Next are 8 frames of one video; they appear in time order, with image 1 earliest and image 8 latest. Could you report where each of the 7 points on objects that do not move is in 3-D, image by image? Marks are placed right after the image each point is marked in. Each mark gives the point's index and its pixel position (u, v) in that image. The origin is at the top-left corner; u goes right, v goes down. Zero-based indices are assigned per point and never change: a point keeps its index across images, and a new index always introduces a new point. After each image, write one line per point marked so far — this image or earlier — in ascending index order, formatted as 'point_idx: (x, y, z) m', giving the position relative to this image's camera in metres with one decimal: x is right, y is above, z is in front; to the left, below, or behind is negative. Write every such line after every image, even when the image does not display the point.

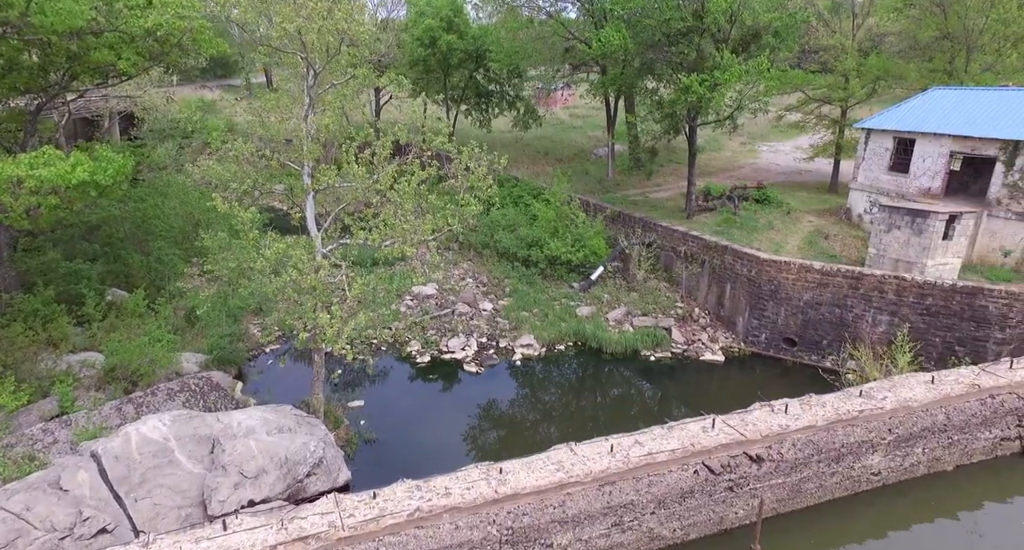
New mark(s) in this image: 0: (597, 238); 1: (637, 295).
0: (+2.3, +1.0, +18.7) m
1: (+3.2, -0.5, +17.5) m
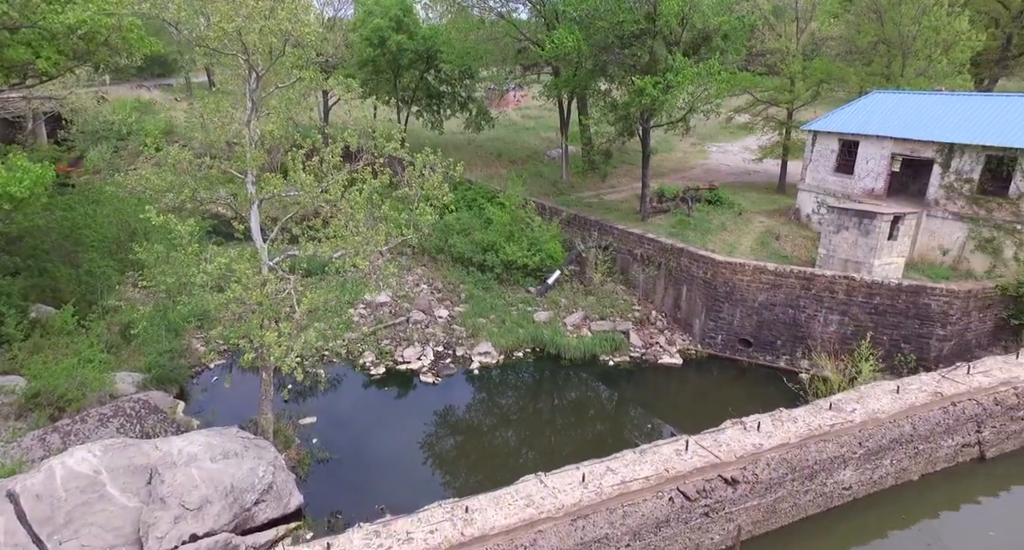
0: (+1.1, +0.9, +18.6) m
1: (+2.1, -0.6, +17.4) m
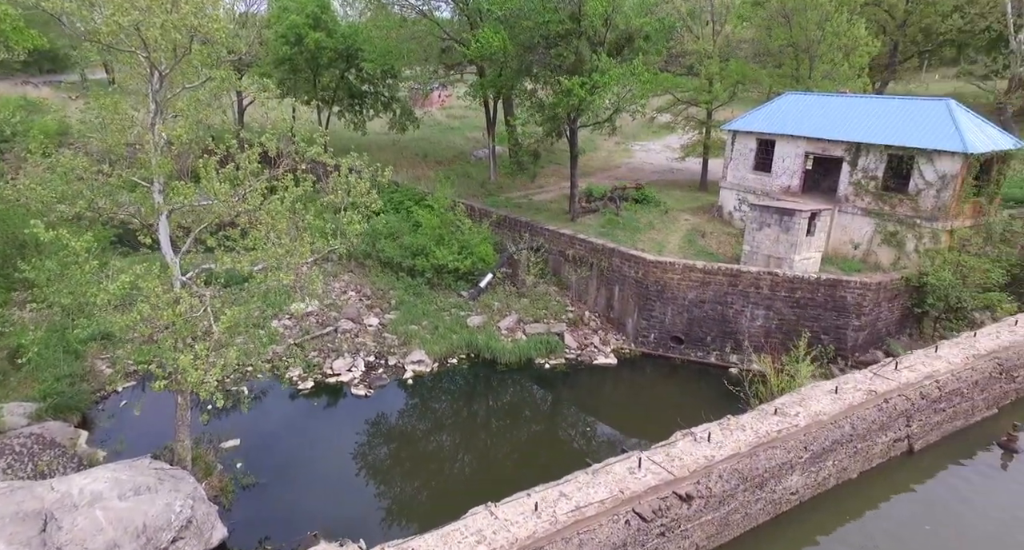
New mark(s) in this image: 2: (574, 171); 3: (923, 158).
0: (-0.8, +0.8, +18.3) m
1: (+0.4, -0.7, +17.3) m
2: (+1.8, +3.1, +19.7) m
3: (+9.9, +2.8, +16.5) m
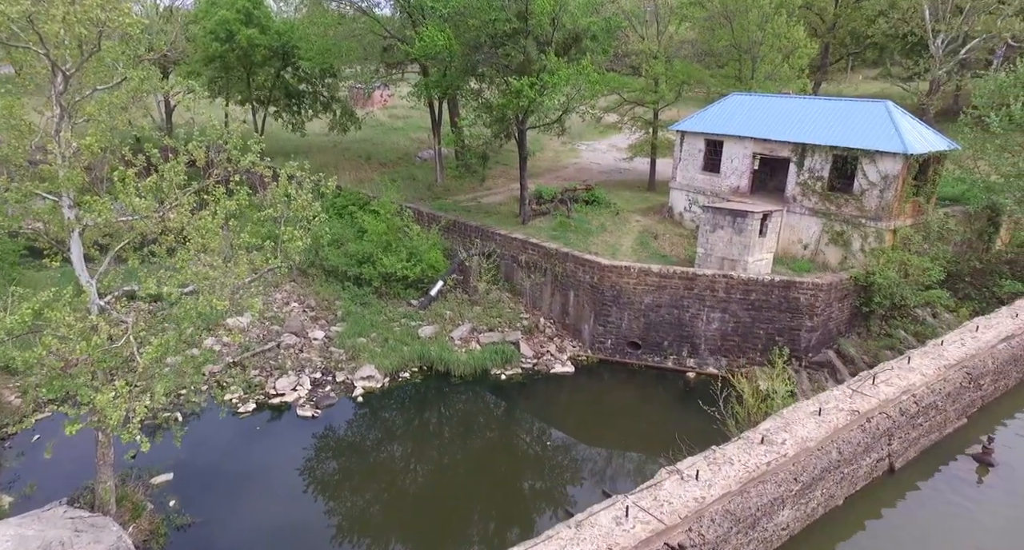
0: (-2.1, +0.6, +17.6) m
1: (-0.8, -0.8, +16.7) m
2: (+0.3, +2.9, +19.3) m
3: (+8.7, +2.9, +16.7) m
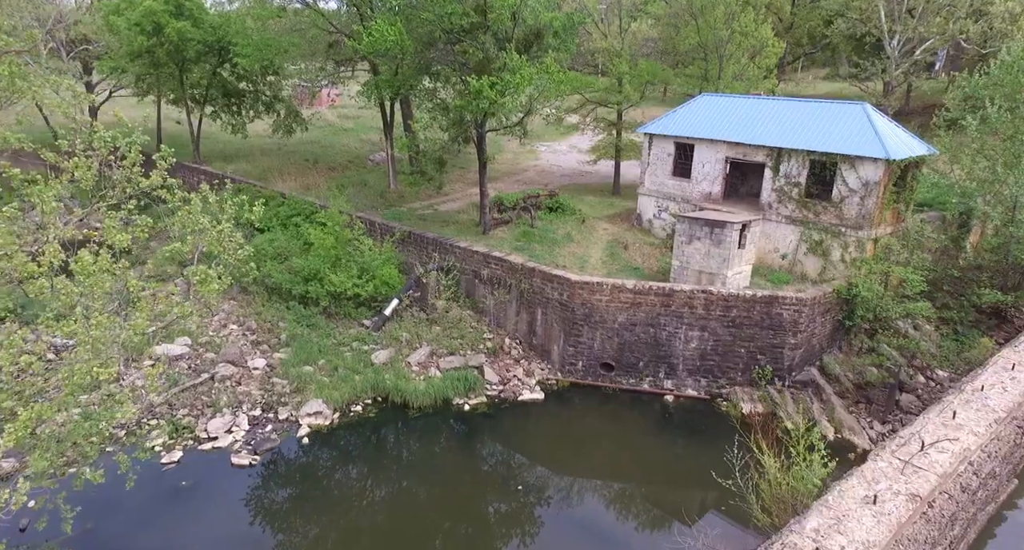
0: (-3.0, +0.2, +16.1) m
1: (-1.6, -1.2, +15.3) m
2: (-0.8, +2.6, +17.9) m
3: (+7.8, +2.6, +15.9) m
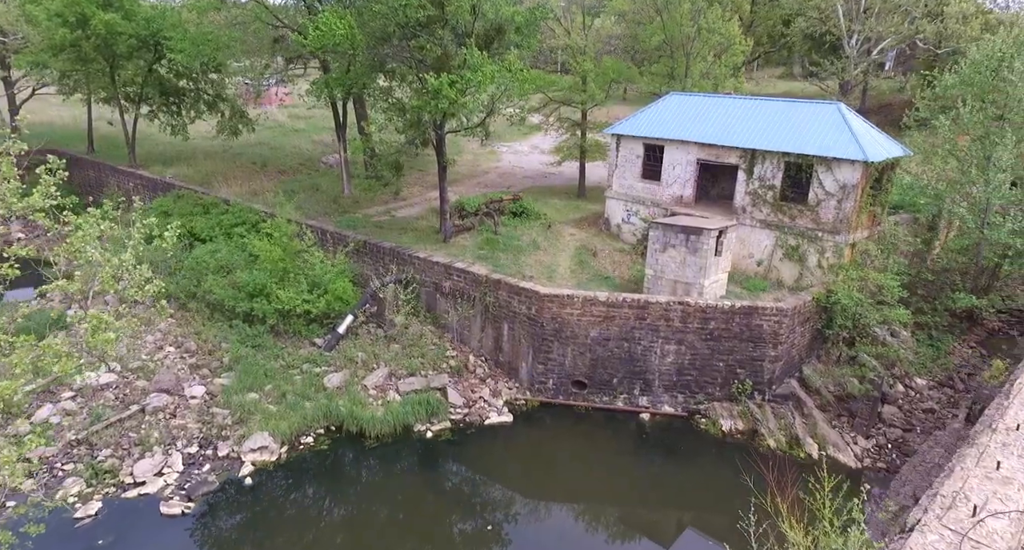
0: (-3.8, -0.1, +14.9) m
1: (-2.3, -1.5, +14.1) m
2: (-1.7, +2.3, +16.8) m
3: (+6.9, +2.4, +15.3) m
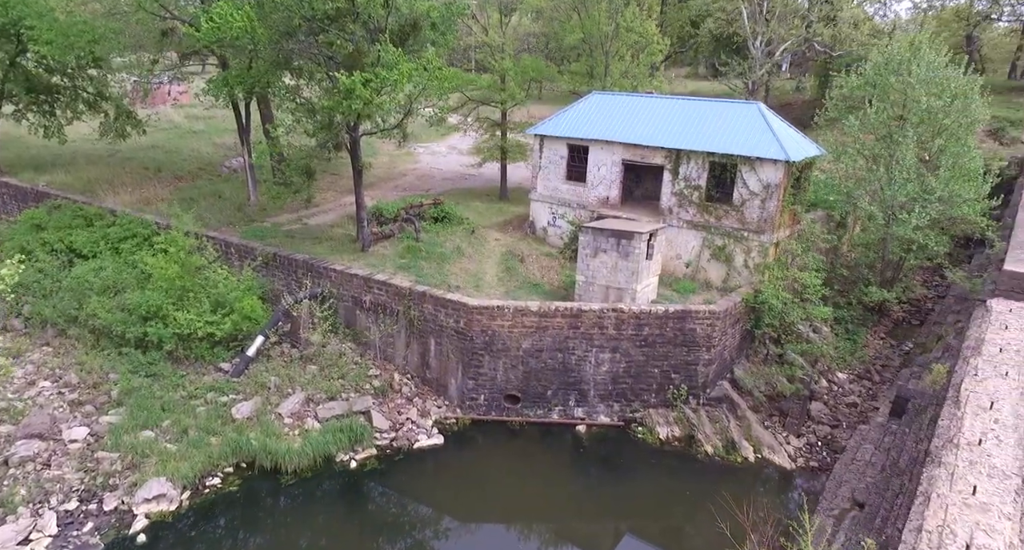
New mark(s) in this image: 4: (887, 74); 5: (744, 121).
0: (-5.3, -0.4, +13.6) m
1: (-3.7, -1.8, +13.0) m
2: (-3.5, +2.0, +15.7) m
3: (+5.2, +2.5, +15.2) m
4: (+9.9, +5.3, +18.1) m
5: (+5.3, +3.6, +15.8) m
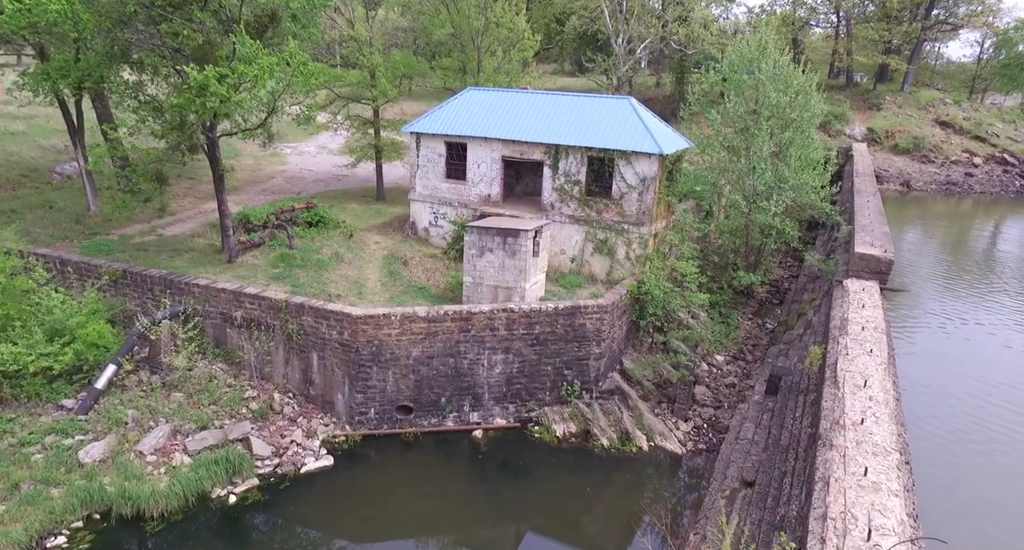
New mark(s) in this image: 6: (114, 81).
0: (-7.3, -0.8, +12.0) m
1: (-5.7, -2.1, +11.8) m
2: (-6.1, +1.7, +14.4) m
3: (+2.5, +2.6, +15.5) m
4: (+6.5, +5.7, +19.1) m
5: (+2.5, +3.7, +16.1) m
6: (-8.0, +3.9, +14.0) m
